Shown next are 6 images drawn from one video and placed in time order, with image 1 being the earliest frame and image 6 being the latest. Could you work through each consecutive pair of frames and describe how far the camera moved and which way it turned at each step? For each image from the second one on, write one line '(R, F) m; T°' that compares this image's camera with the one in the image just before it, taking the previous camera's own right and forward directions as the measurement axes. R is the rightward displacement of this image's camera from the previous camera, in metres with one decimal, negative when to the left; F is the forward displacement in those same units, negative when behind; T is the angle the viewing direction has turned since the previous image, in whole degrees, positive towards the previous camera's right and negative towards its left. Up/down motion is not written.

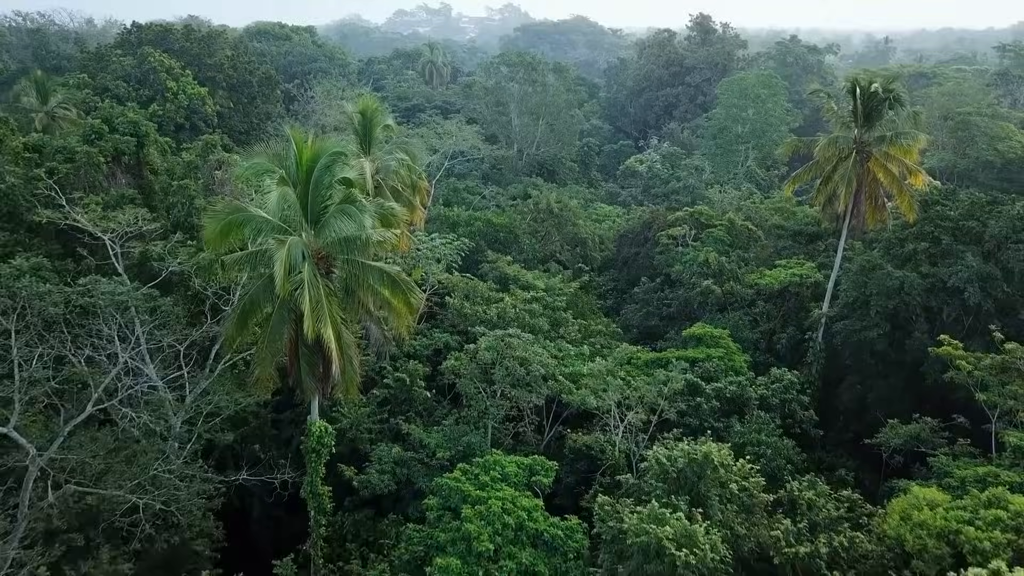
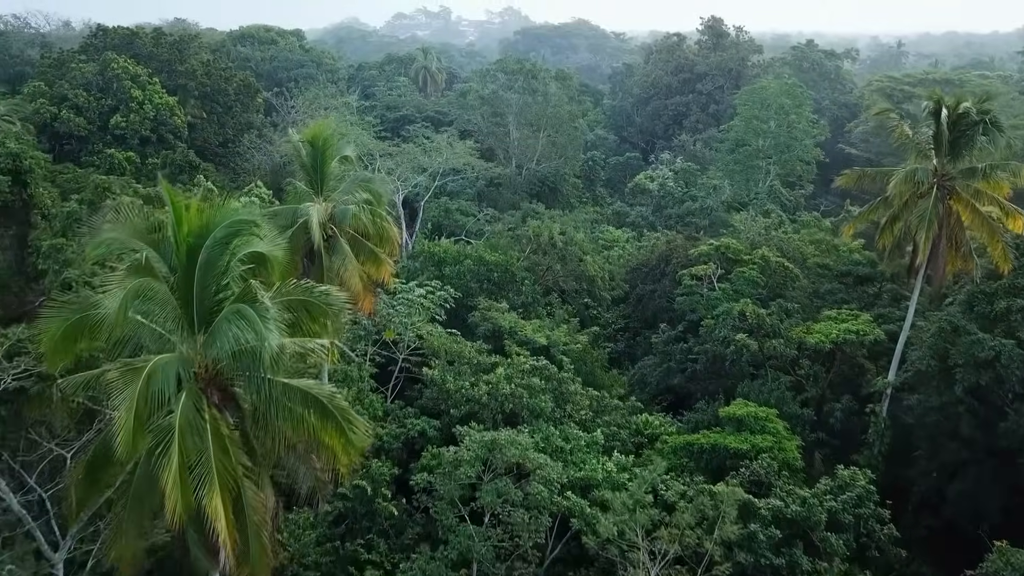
(+0.1, +2.7) m; 0°
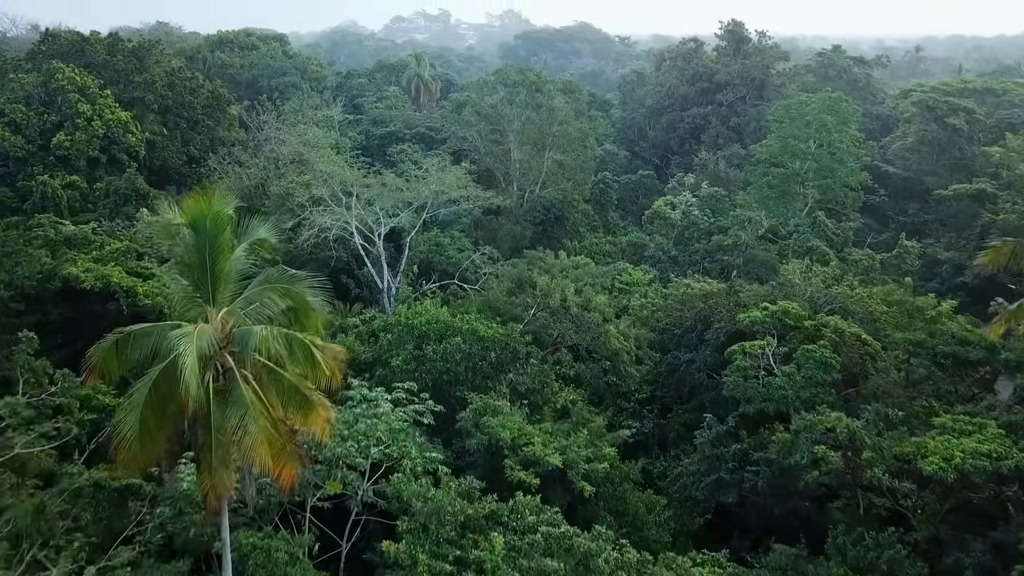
(0.0, +3.5) m; 0°
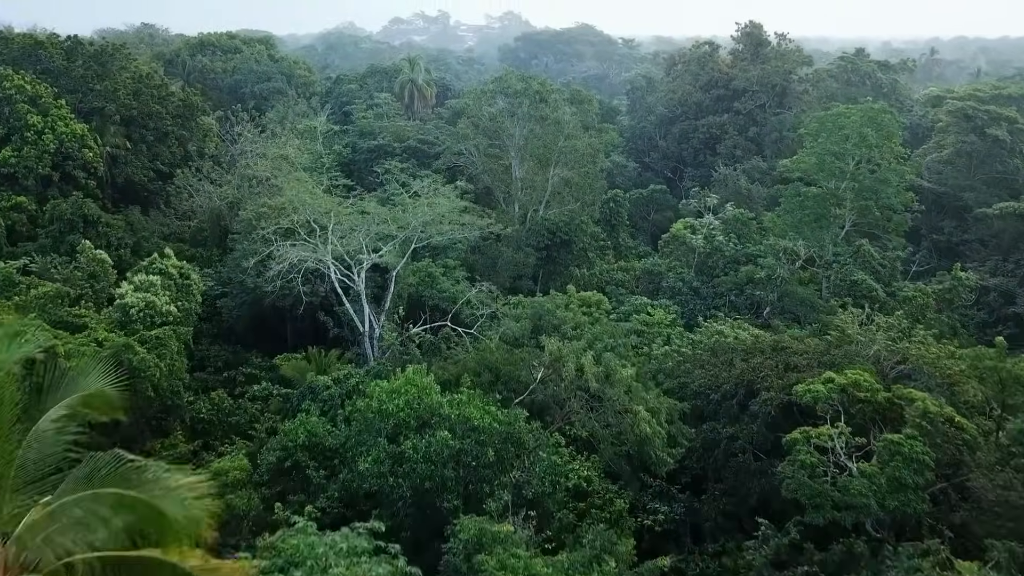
(-0.1, +2.6) m; 0°
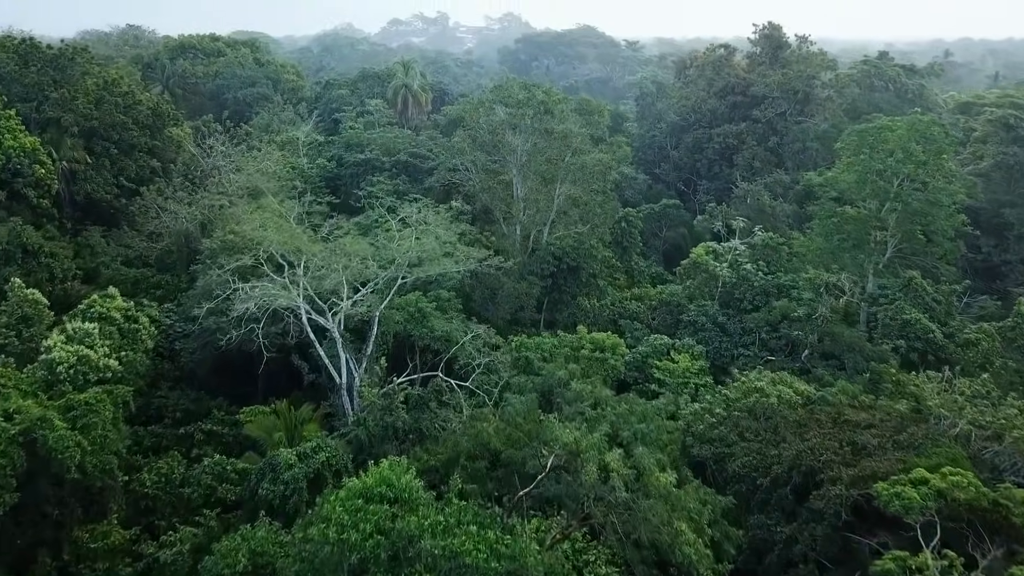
(0.0, +2.4) m; 0°
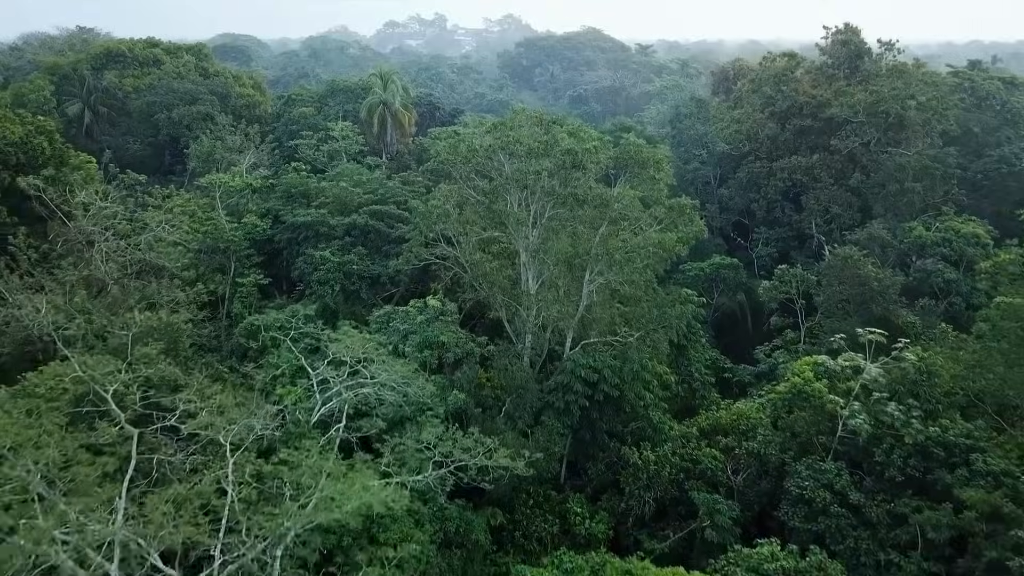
(-0.2, +6.9) m; 0°
